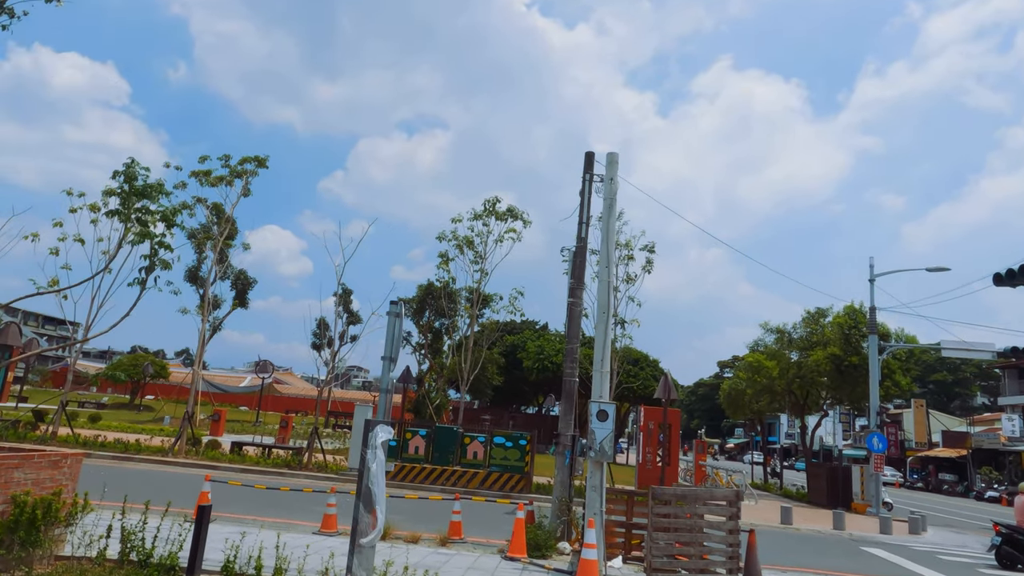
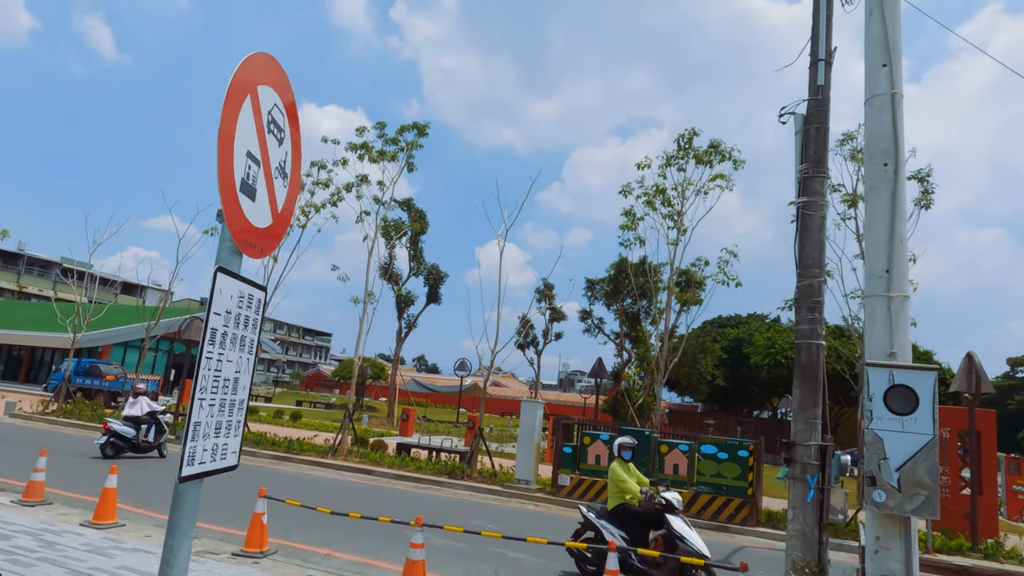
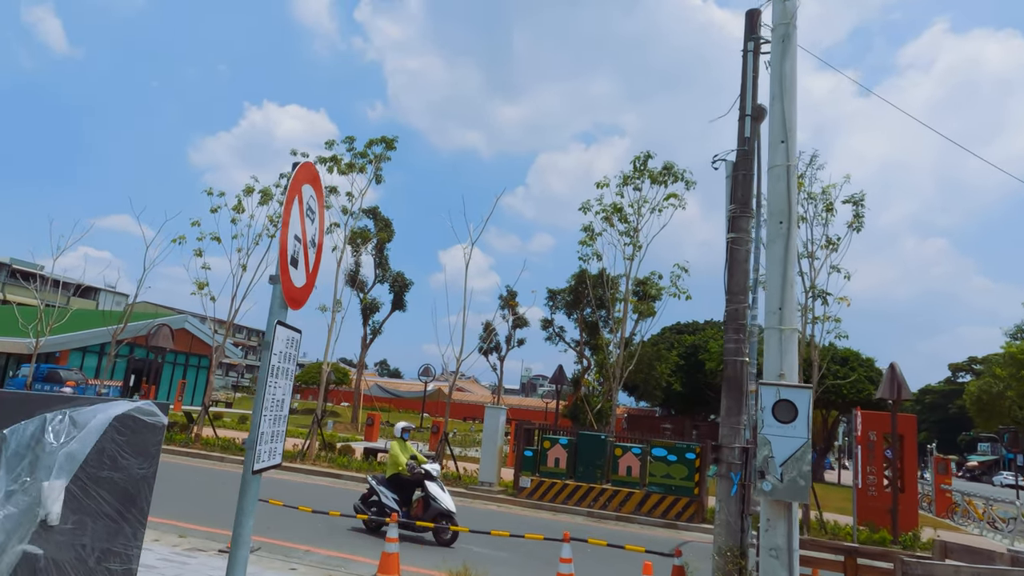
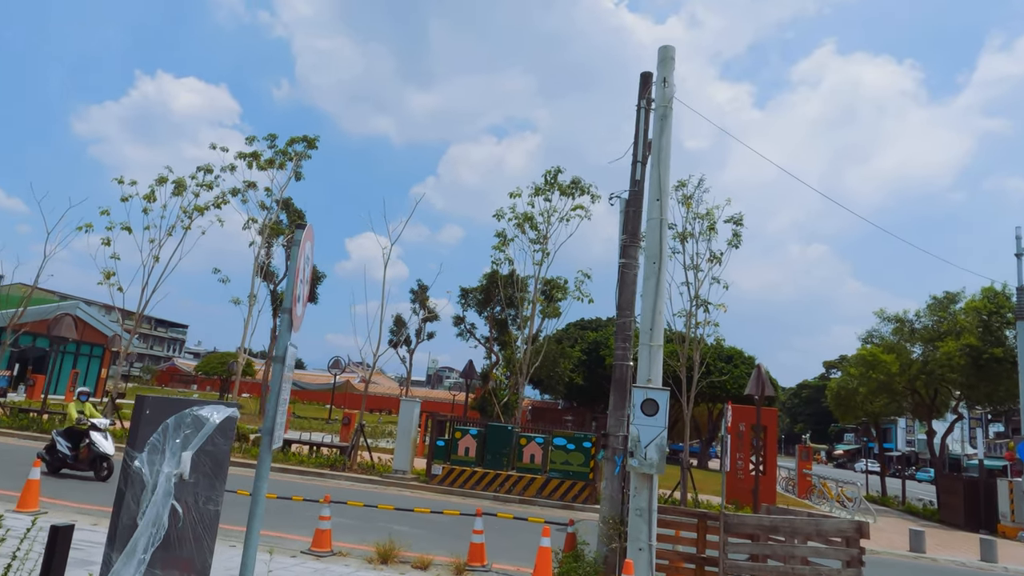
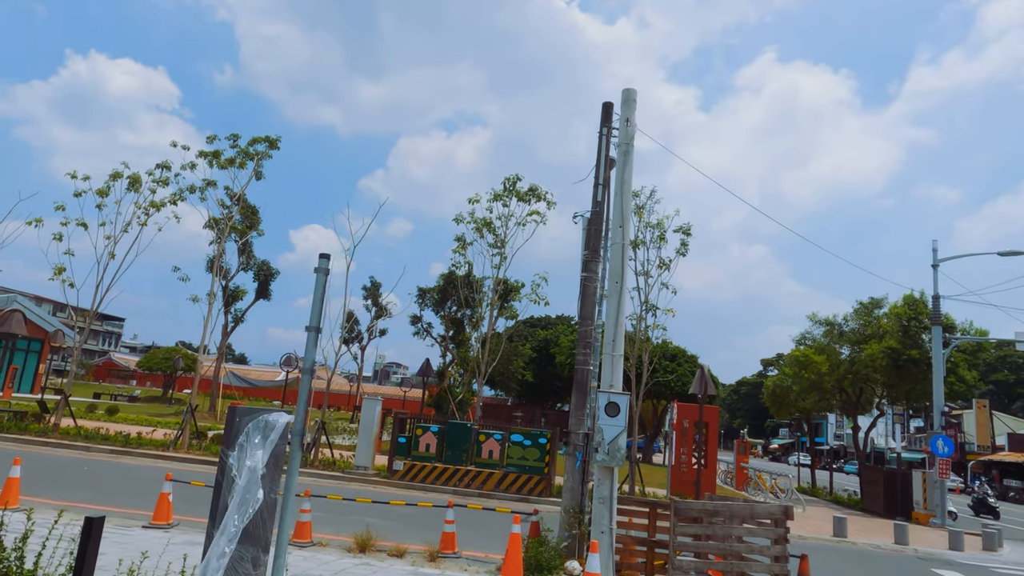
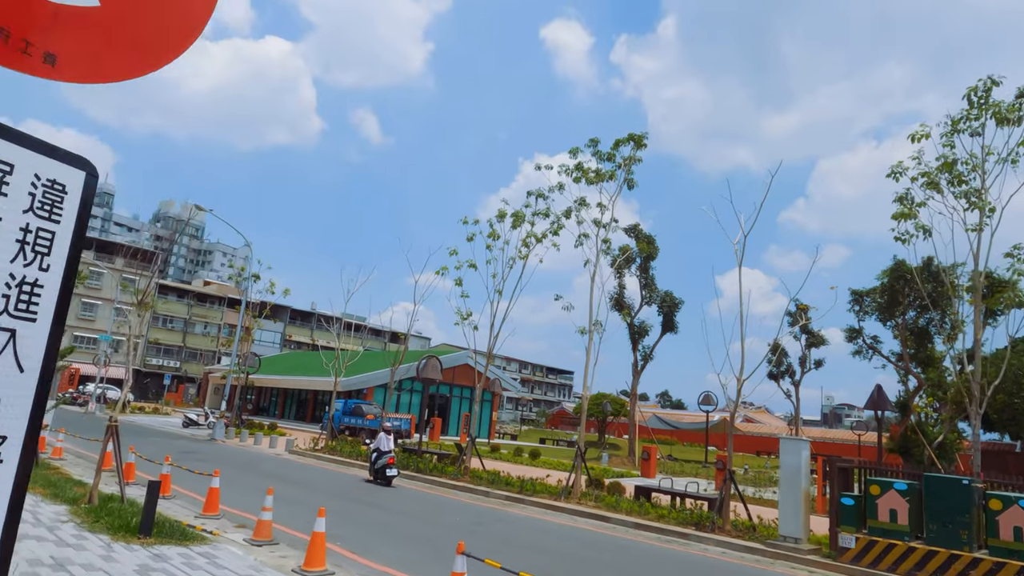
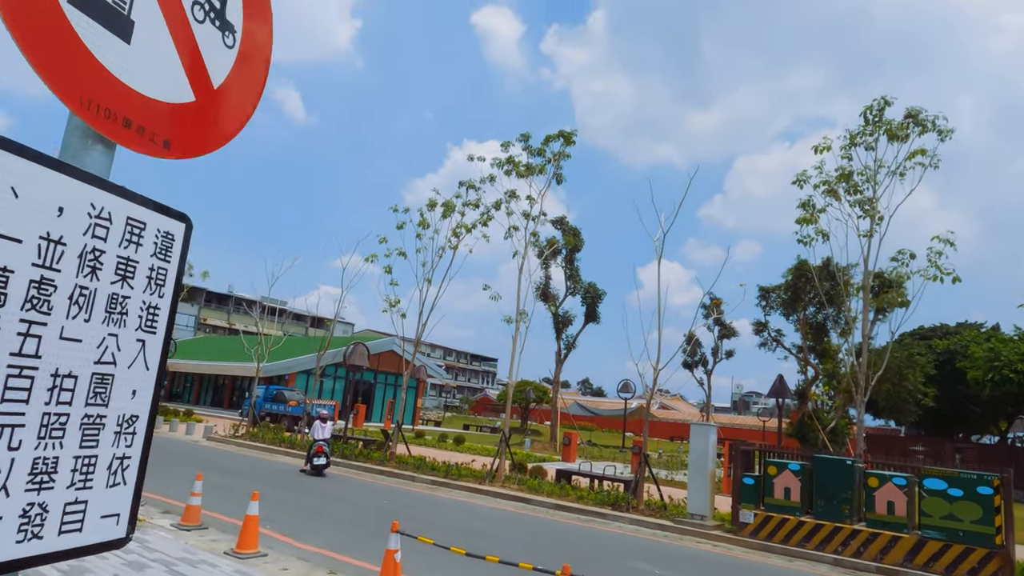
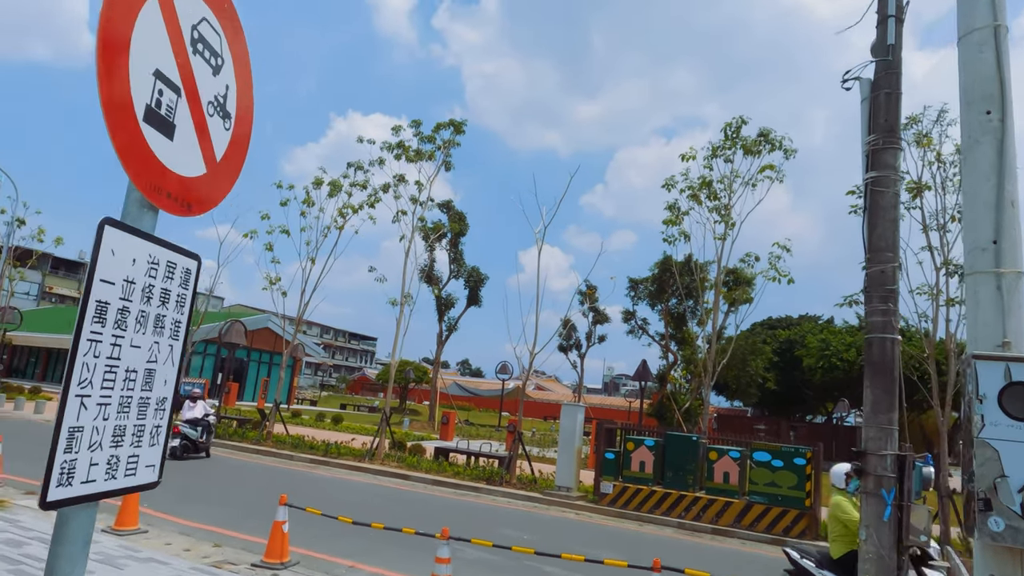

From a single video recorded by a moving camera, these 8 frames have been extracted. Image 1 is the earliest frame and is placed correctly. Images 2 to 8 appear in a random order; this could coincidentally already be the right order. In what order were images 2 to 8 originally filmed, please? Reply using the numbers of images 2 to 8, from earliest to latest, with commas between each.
5, 4, 3, 2, 8, 7, 6
